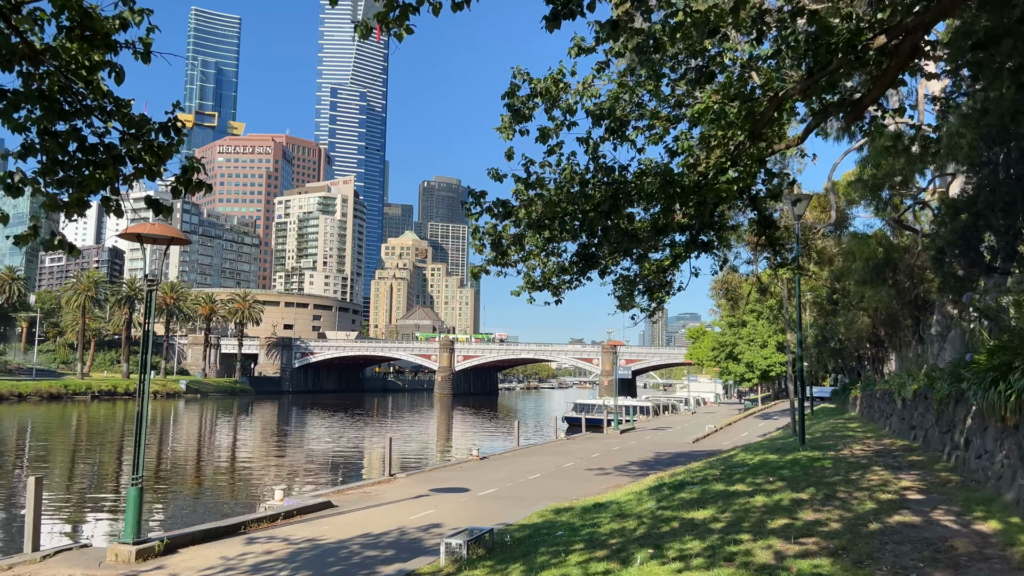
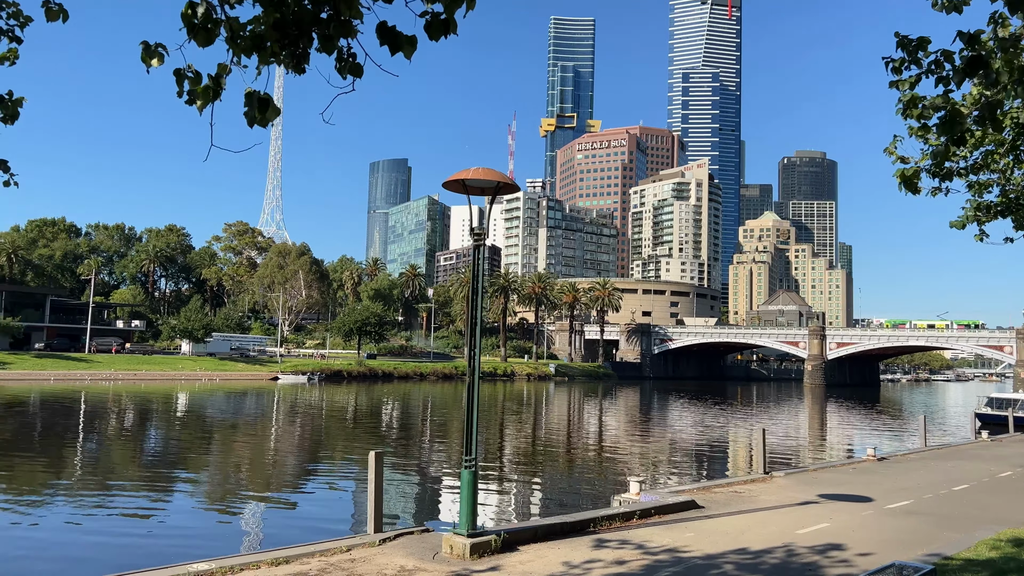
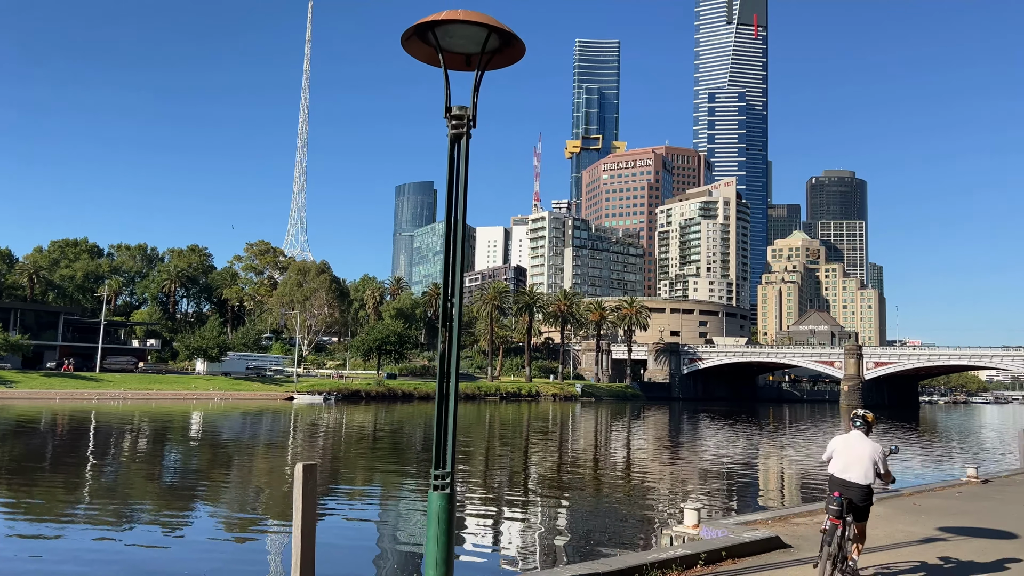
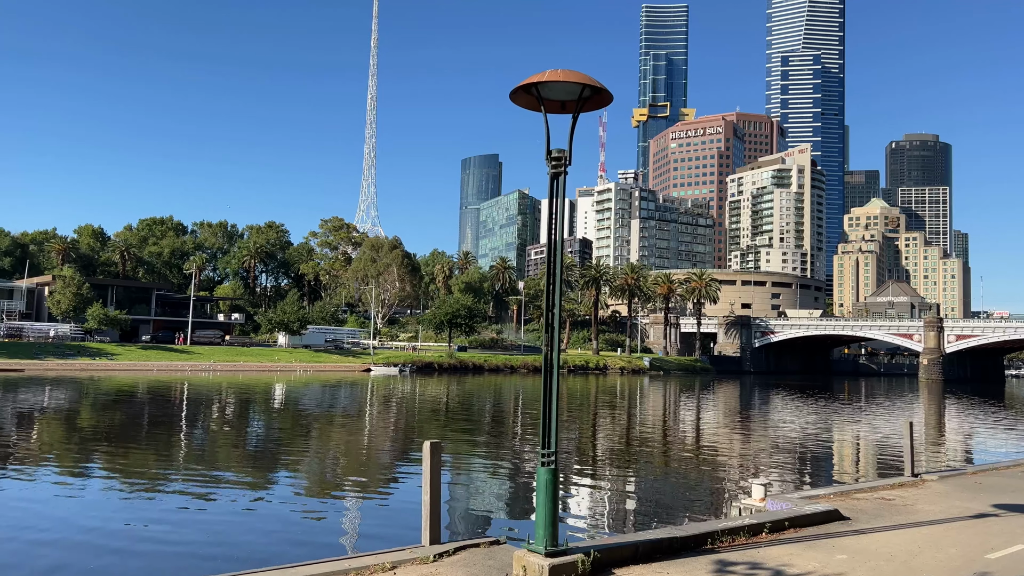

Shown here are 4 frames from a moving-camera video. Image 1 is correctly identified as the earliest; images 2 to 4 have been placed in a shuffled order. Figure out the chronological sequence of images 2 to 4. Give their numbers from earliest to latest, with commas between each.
2, 4, 3
